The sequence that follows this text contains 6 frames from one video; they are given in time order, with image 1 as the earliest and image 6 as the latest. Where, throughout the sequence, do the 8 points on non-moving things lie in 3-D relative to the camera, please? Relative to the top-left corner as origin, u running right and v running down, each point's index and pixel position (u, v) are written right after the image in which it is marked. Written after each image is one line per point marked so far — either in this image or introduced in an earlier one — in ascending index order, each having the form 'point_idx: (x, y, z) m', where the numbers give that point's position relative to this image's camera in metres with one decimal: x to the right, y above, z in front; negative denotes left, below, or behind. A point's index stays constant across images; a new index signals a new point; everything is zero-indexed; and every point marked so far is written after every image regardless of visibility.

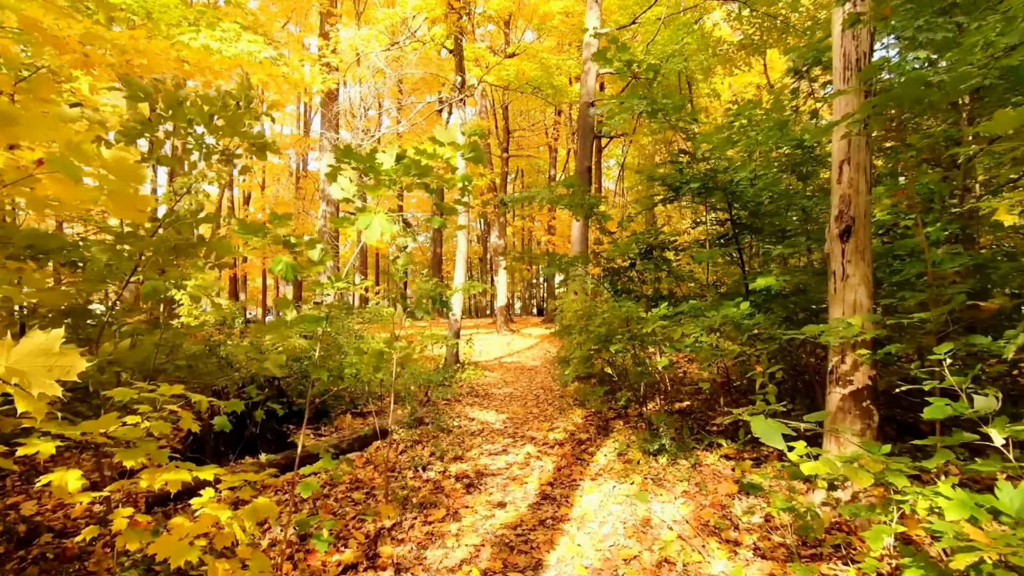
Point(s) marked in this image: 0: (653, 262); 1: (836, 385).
0: (+1.4, +0.3, +5.2) m
1: (+1.9, -0.6, +3.1) m
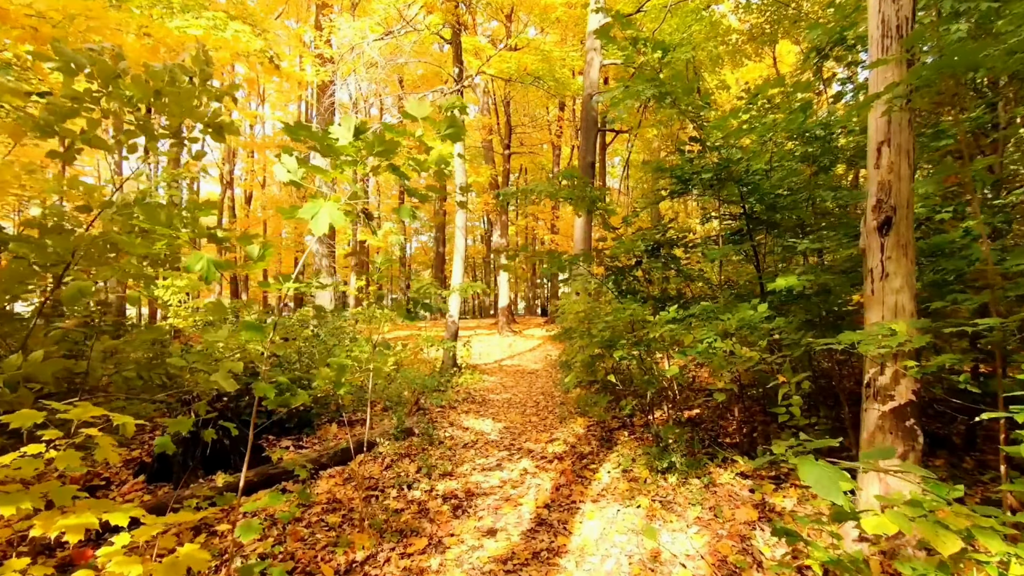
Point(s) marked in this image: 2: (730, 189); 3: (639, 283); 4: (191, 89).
0: (+1.3, +0.2, +4.7) m
1: (+1.8, -0.6, +2.7) m
2: (+1.8, +0.8, +4.5) m
3: (+1.2, 0.0, +5.1) m
4: (-1.6, +1.0, +2.7) m
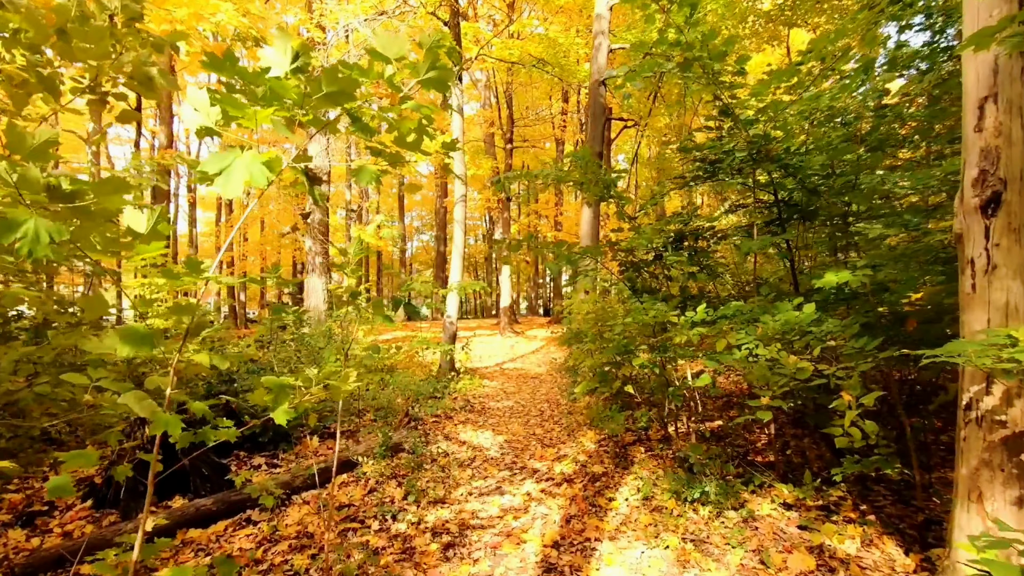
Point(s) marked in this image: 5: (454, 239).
0: (+1.3, +0.3, +4.2) m
1: (+1.9, -0.6, +2.1) m
2: (+1.8, +0.9, +3.9) m
3: (+1.2, +0.1, +4.5) m
4: (-1.6, +1.0, +2.1) m
5: (-1.1, +0.9, +10.2) m
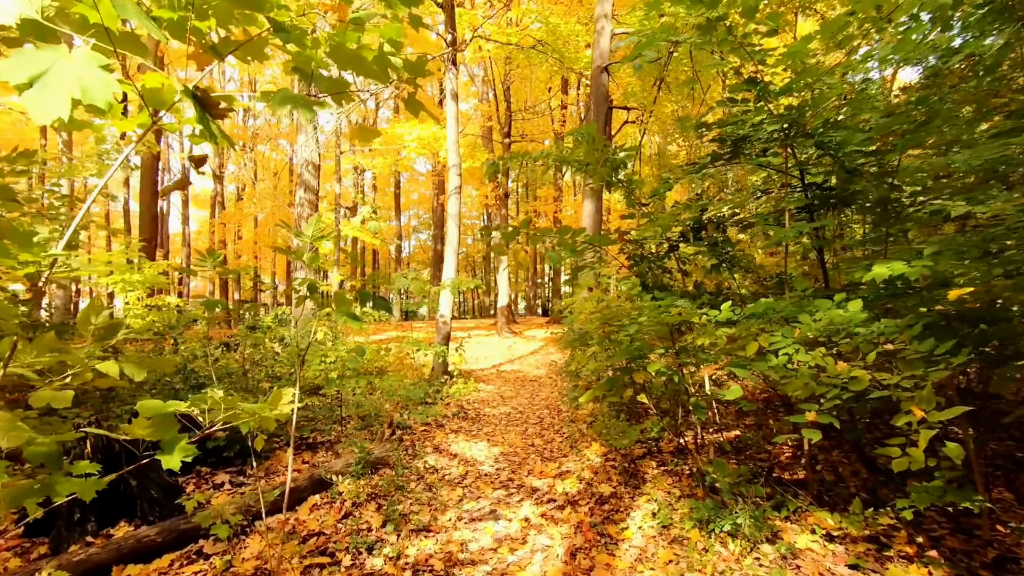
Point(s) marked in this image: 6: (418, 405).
0: (+1.3, +0.3, +3.7) m
1: (+1.8, -0.5, +1.6) m
2: (+1.8, +0.9, +3.4) m
3: (+1.2, +0.1, +4.0) m
4: (-1.6, +1.0, +1.6) m
5: (-1.2, +1.0, +9.7) m
6: (-1.2, -1.4, +6.6) m
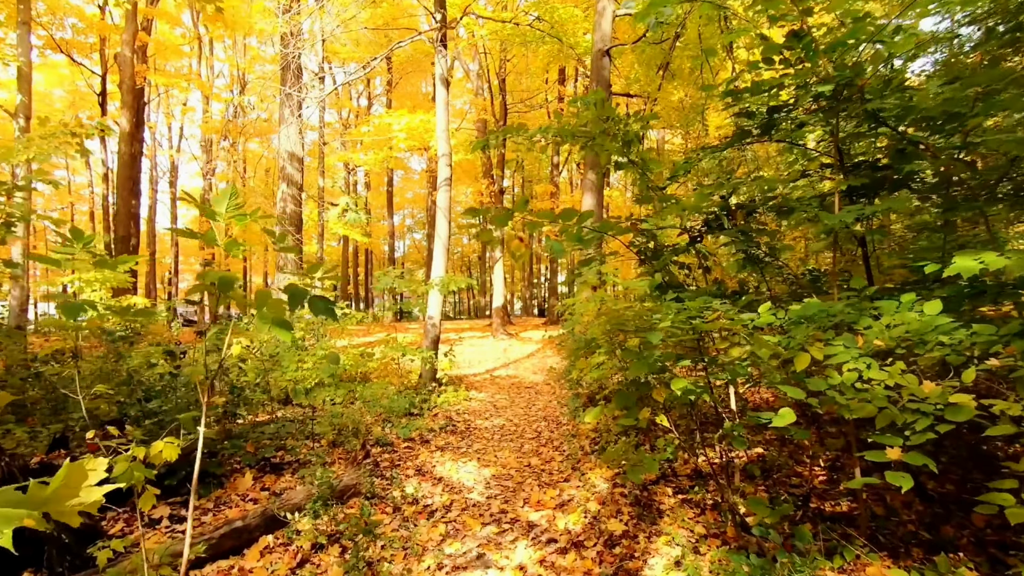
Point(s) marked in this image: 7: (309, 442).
0: (+1.3, +0.3, +3.1) m
1: (+1.8, -0.5, +1.1) m
2: (+1.8, +0.9, +2.8) m
3: (+1.2, +0.1, +3.4) m
4: (-1.6, +1.1, +1.0) m
5: (-1.2, +1.0, +9.1) m
6: (-1.2, -1.4, +6.0) m
7: (-1.8, -1.4, +4.7) m
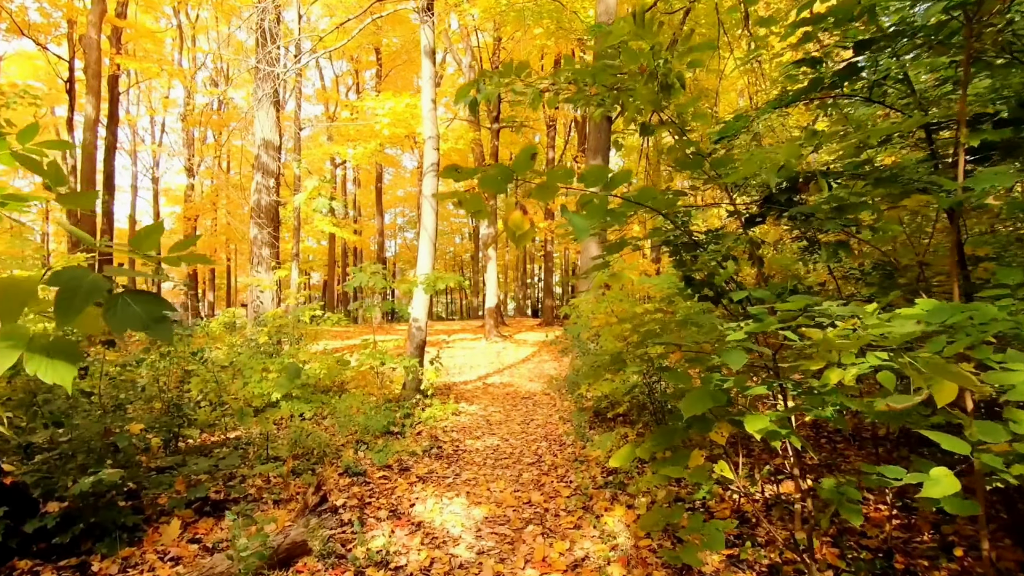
0: (+1.3, +0.3, +2.3) m
1: (+1.8, -0.5, +0.3) m
2: (+1.8, +0.9, +2.0) m
3: (+1.1, +0.1, +2.7) m
4: (-1.6, +1.1, +0.2) m
5: (-1.3, +1.0, +8.2) m
6: (-1.3, -1.4, +5.2) m
7: (-1.8, -1.4, +3.9) m
